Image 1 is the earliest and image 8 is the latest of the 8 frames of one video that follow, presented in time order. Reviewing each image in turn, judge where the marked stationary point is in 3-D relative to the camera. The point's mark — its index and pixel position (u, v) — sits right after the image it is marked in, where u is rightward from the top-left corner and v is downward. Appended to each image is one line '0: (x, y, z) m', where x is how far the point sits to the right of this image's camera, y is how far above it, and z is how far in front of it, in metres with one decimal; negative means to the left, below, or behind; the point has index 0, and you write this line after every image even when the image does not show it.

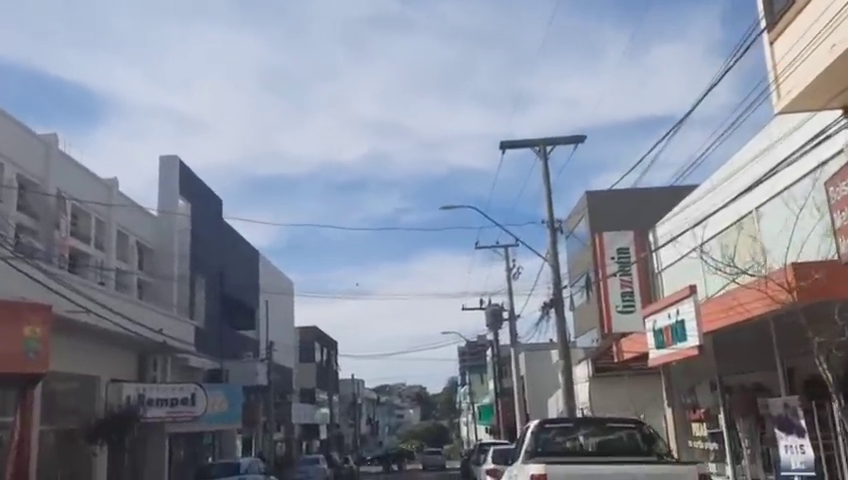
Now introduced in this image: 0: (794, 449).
0: (+5.6, -3.2, +14.9) m
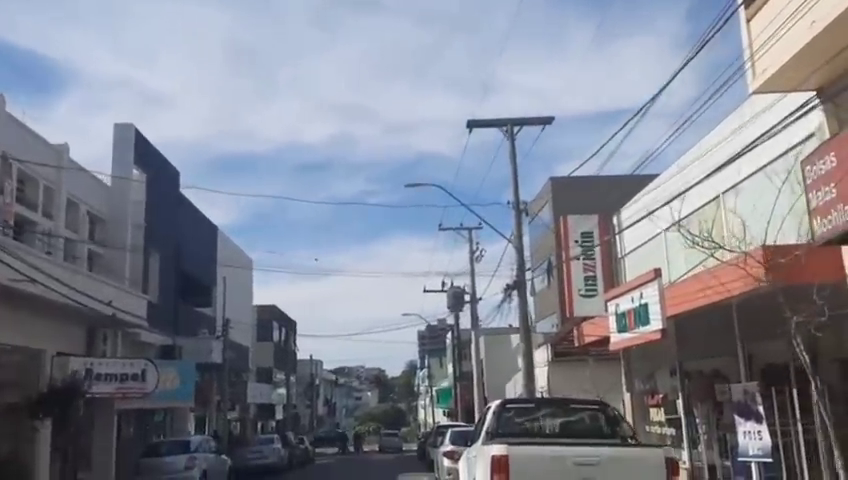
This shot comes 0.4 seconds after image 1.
0: (+5.0, -2.9, +14.6) m
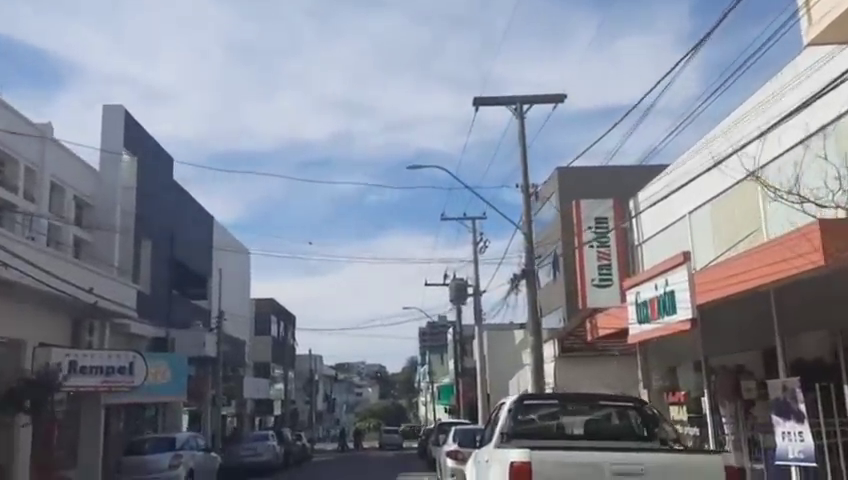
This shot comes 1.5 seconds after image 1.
0: (+5.0, -2.7, +13.1) m
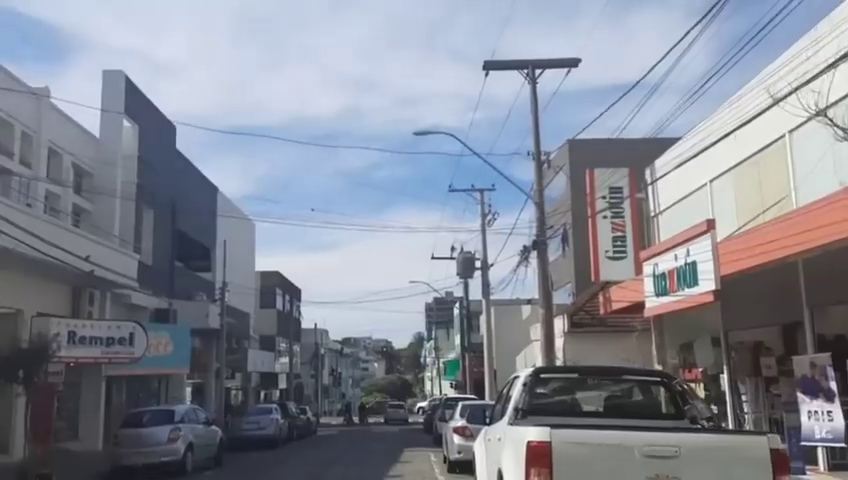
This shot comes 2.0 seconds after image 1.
0: (+5.1, -2.2, +12.4) m
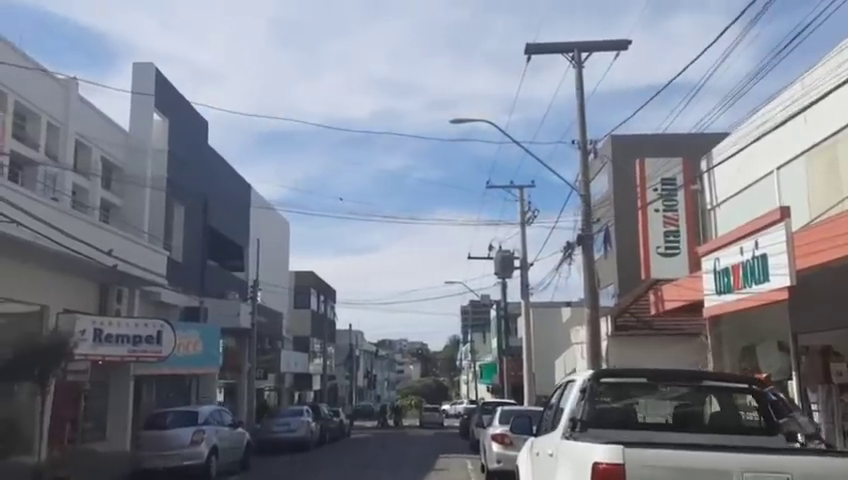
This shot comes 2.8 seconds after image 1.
0: (+5.5, -2.2, +11.0) m
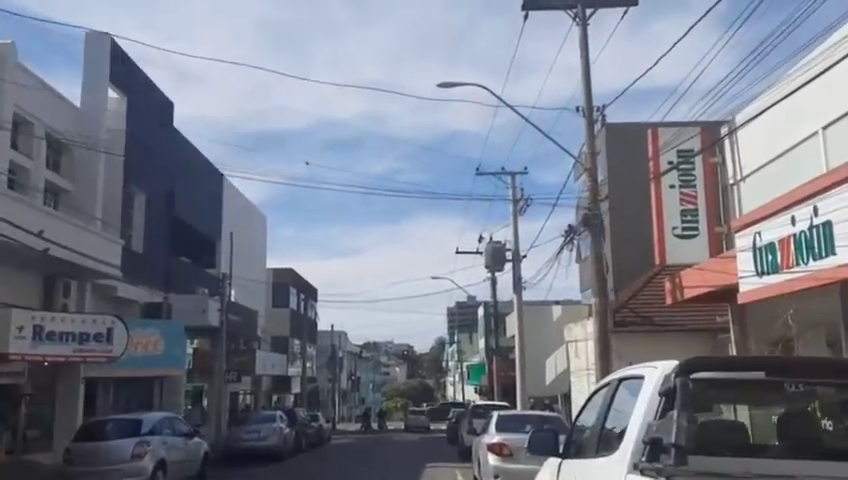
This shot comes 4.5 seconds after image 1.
0: (+5.3, -1.7, +8.3) m
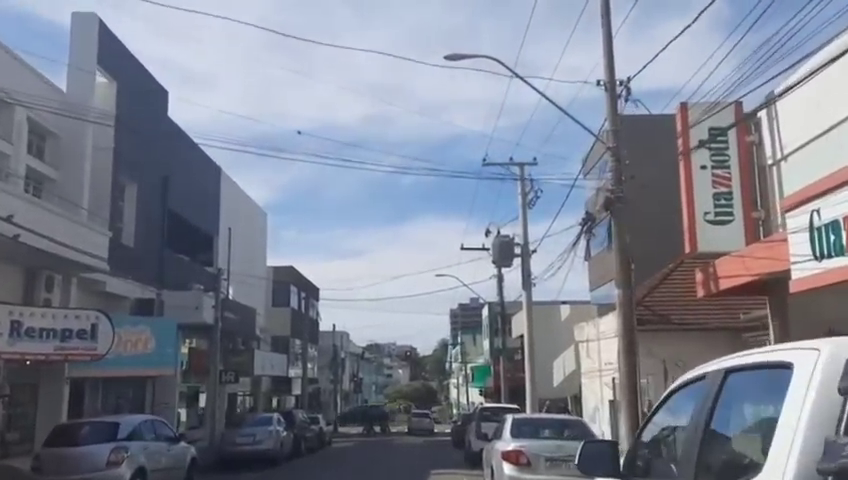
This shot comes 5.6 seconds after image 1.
0: (+5.4, -1.5, +6.8) m
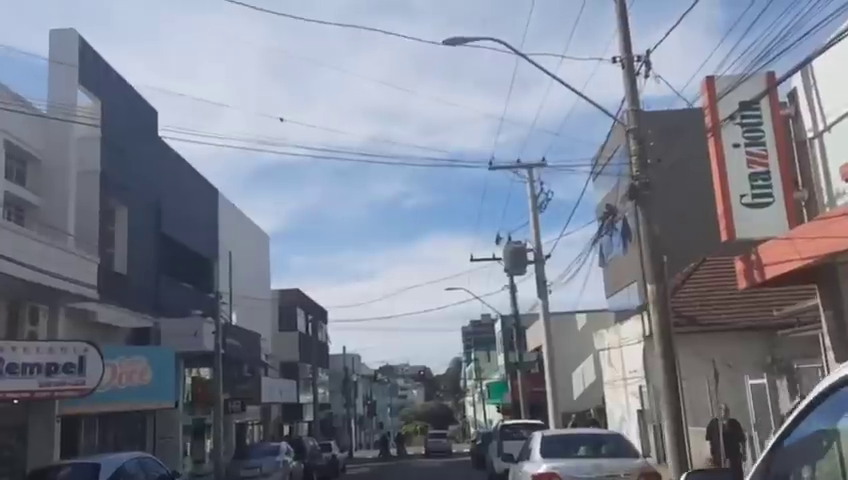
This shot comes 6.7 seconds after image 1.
0: (+5.5, -1.1, +5.1) m
